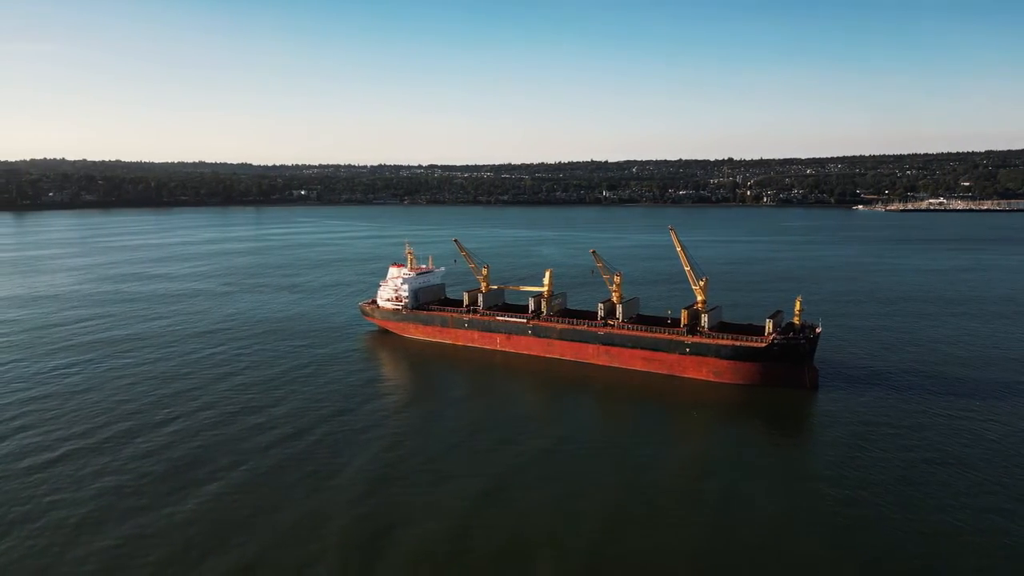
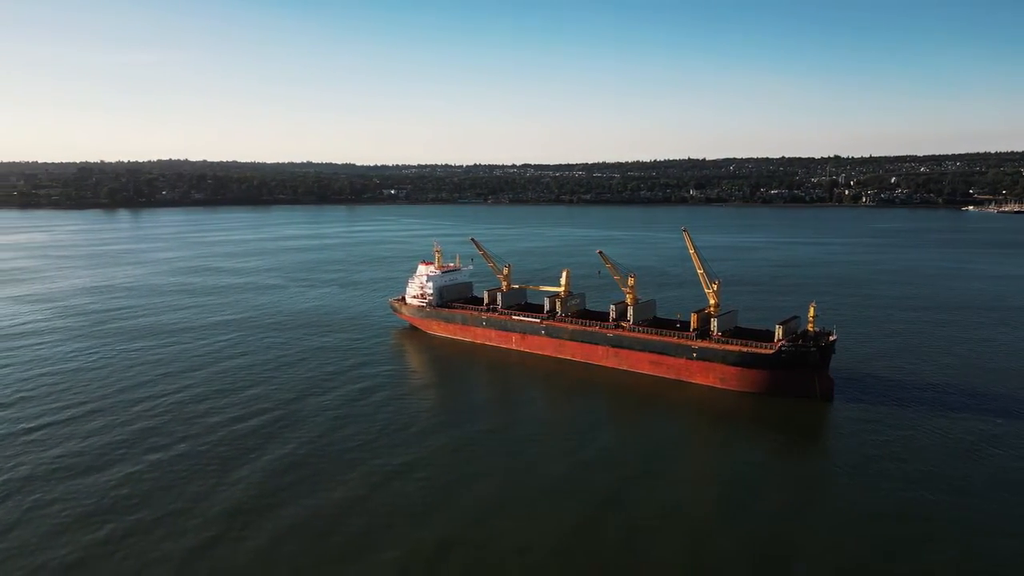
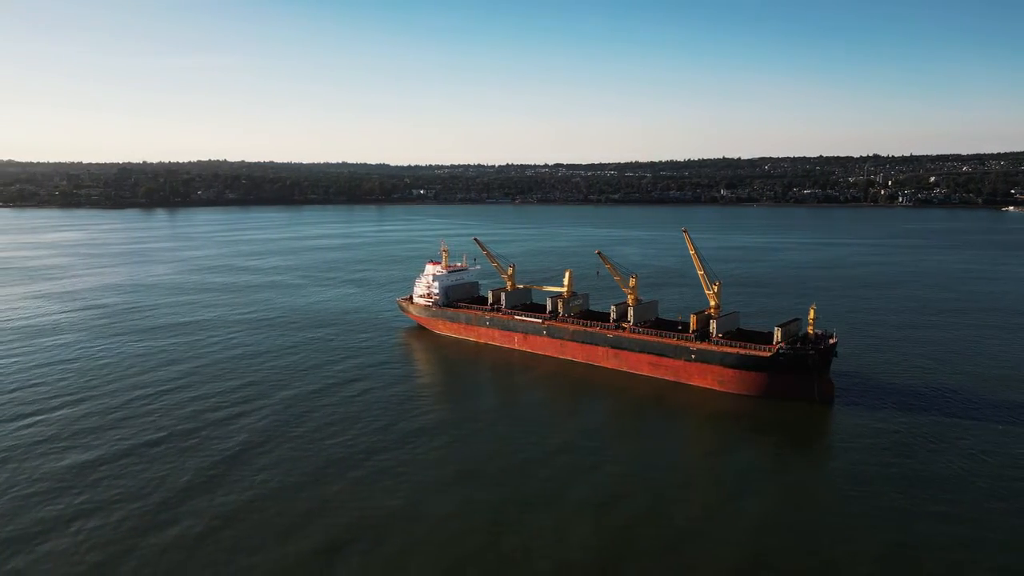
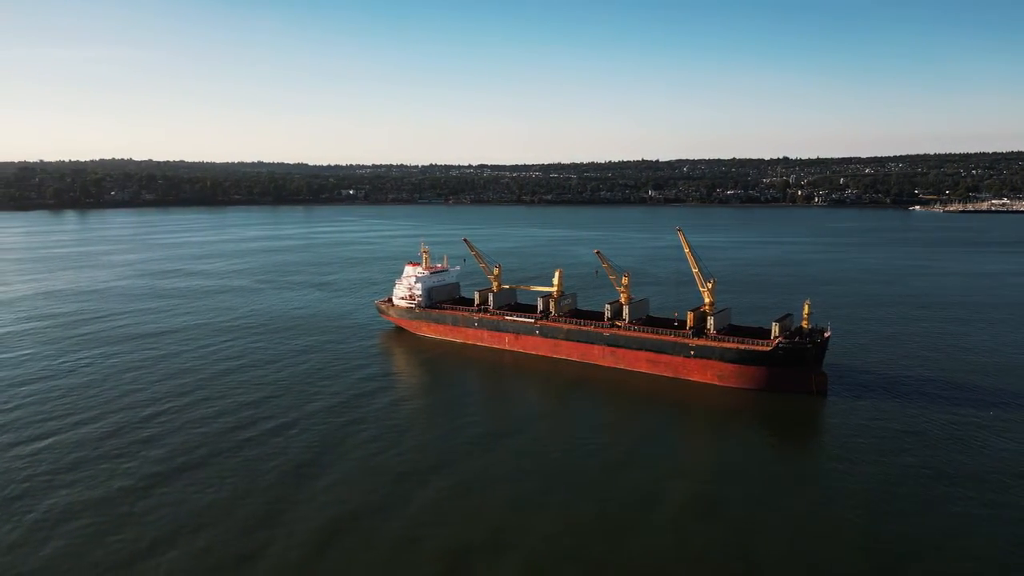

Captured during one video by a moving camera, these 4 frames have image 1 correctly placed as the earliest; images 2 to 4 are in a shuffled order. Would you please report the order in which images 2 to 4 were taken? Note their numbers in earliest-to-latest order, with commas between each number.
4, 2, 3
